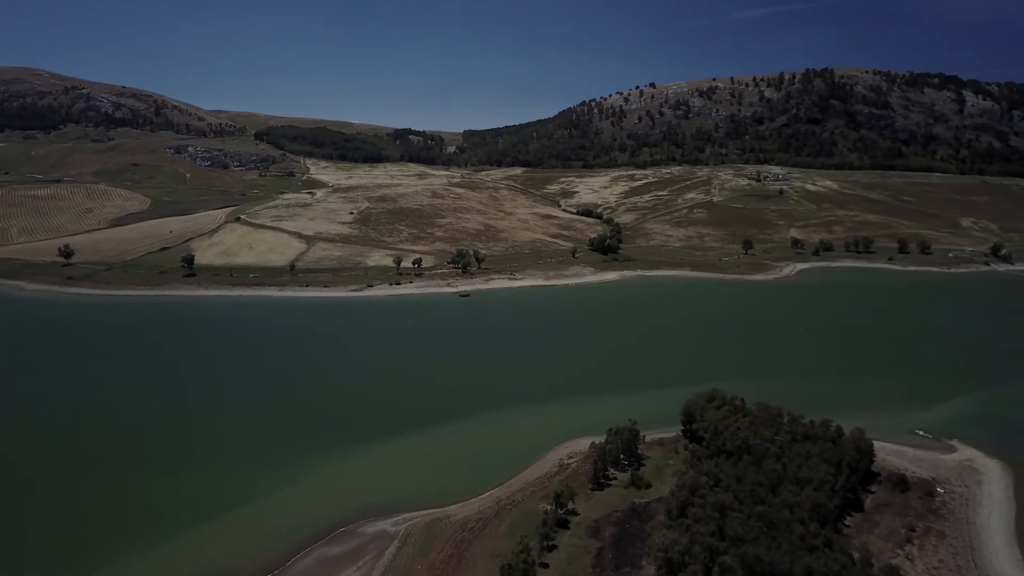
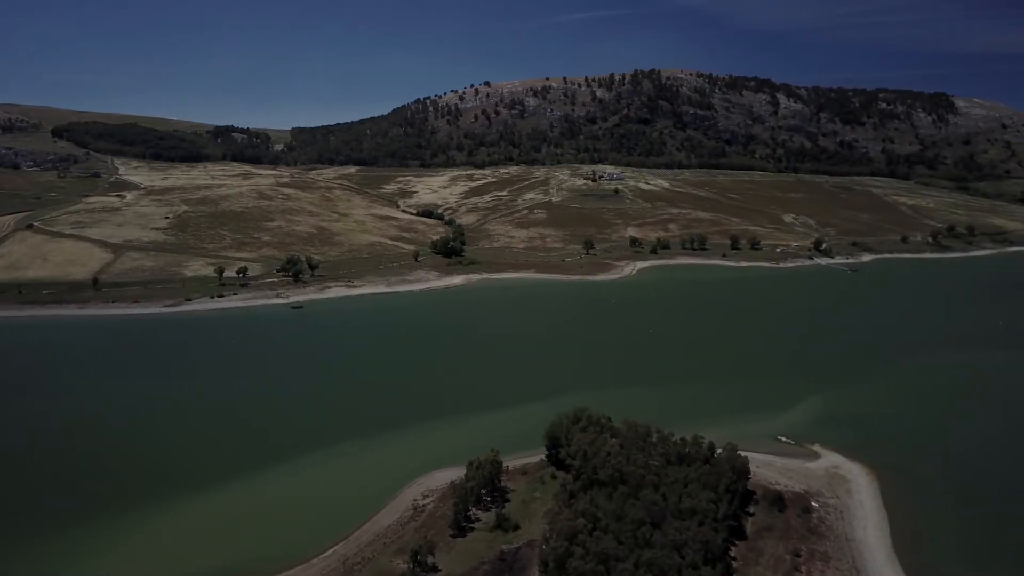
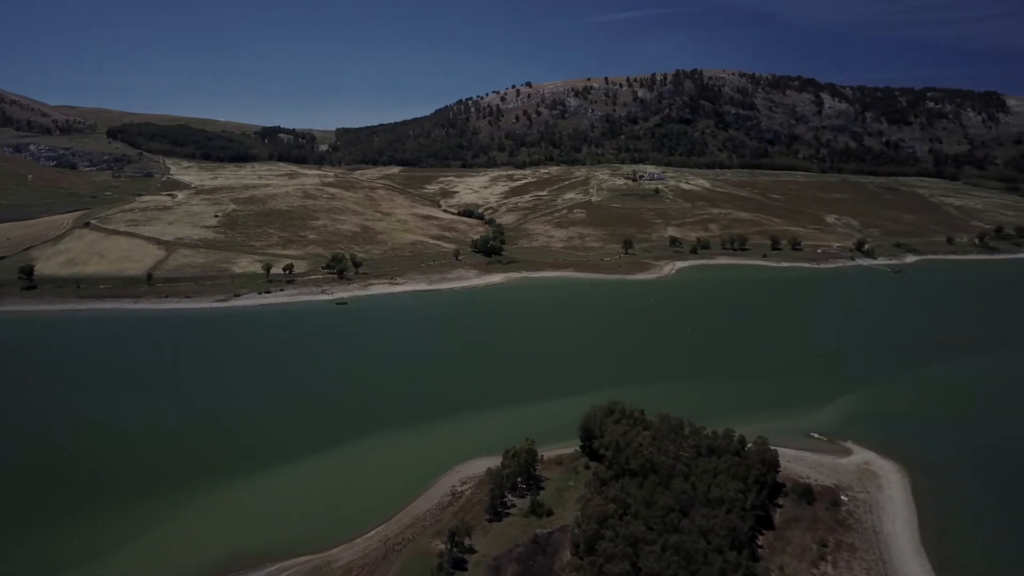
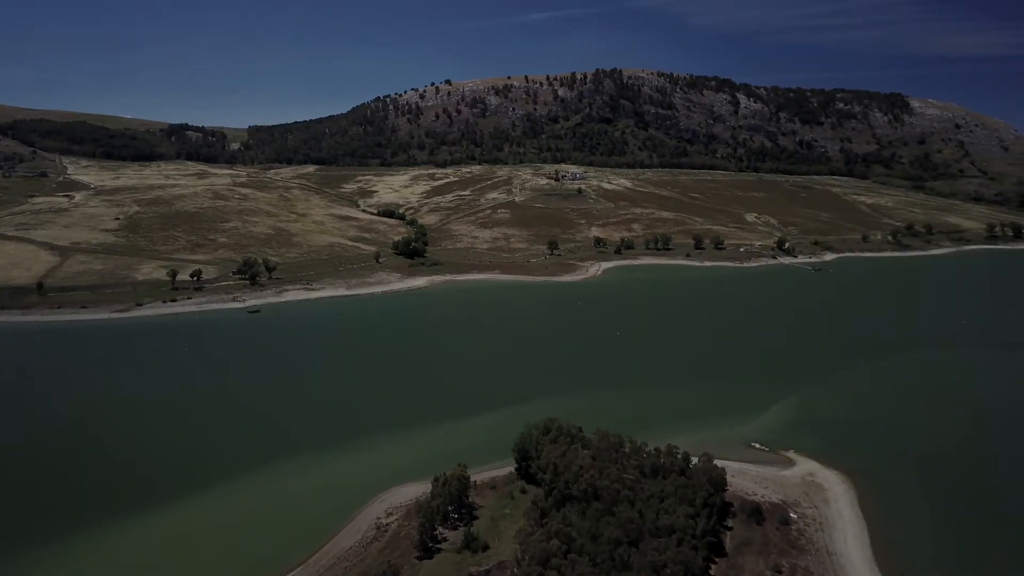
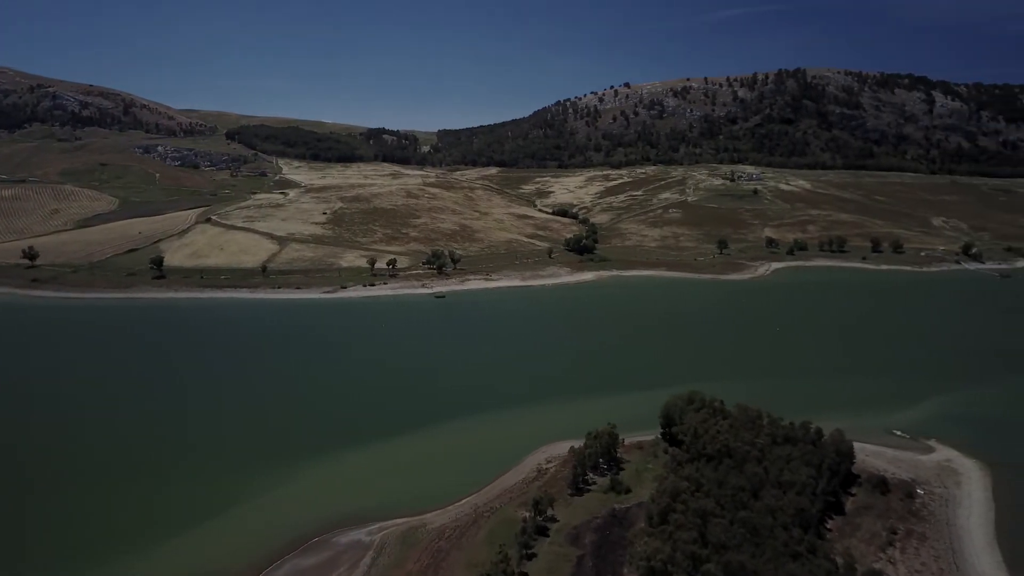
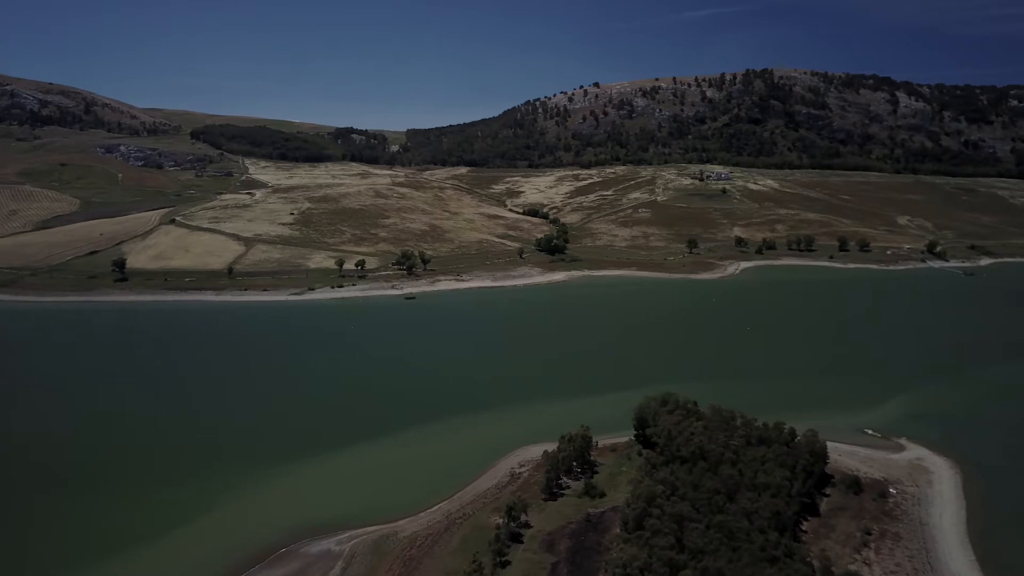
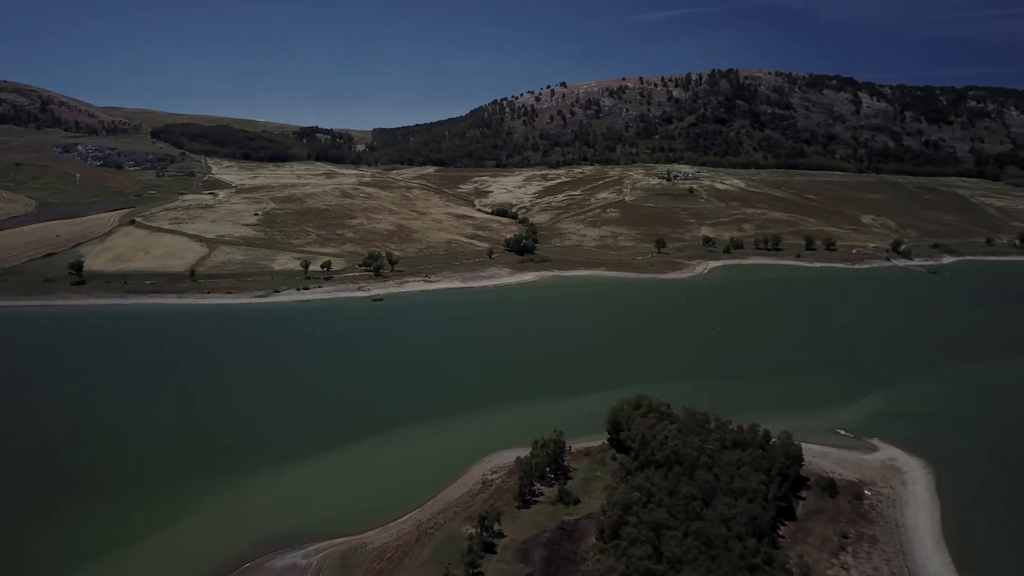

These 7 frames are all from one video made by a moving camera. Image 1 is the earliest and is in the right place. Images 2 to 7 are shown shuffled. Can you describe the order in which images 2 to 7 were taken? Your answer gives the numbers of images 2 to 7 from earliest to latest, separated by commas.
5, 6, 7, 3, 2, 4
